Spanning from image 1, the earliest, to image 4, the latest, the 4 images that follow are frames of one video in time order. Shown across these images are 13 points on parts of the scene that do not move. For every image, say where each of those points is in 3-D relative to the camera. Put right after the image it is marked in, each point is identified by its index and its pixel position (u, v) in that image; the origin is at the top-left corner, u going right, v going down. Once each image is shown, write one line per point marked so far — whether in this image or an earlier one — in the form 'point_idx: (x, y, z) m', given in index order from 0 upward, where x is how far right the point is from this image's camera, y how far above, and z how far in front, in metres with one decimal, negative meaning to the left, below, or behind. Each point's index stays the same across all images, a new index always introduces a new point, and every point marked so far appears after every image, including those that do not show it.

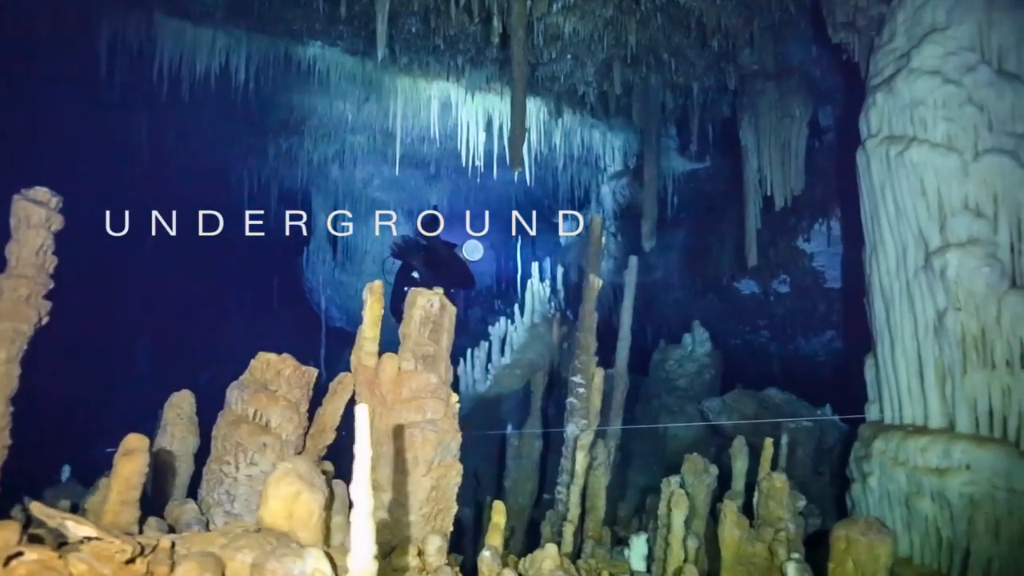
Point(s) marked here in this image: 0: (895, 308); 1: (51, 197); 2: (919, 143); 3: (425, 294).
0: (+3.7, -0.2, +7.6) m
1: (-2.8, +0.6, +4.9) m
2: (+3.7, +1.3, +7.2) m
3: (-0.6, 0.0, +5.6) m
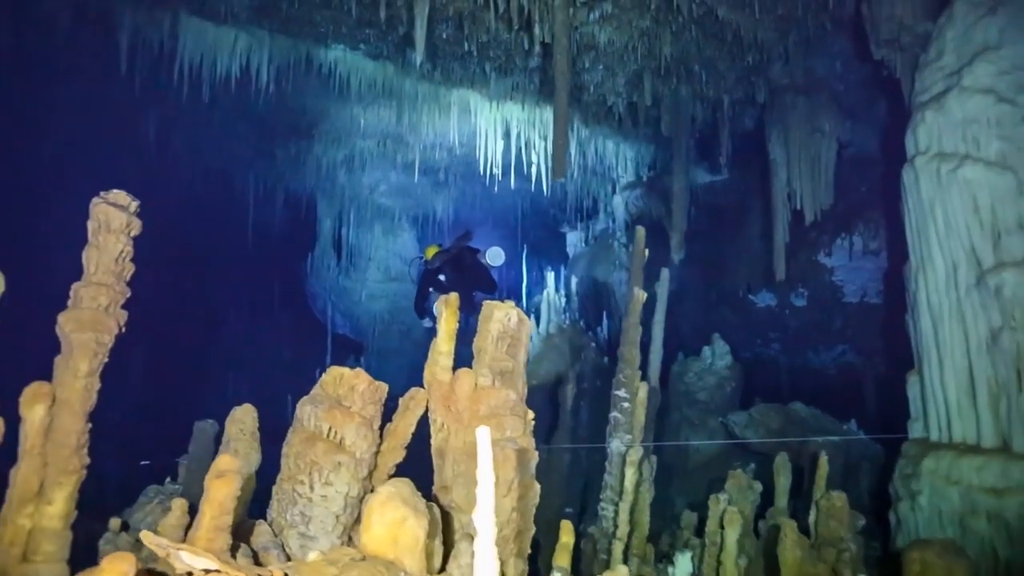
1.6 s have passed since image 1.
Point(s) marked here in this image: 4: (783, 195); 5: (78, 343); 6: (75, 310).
0: (+4.2, -0.4, +7.6) m
1: (-2.2, +0.5, +4.7) m
2: (+4.2, +1.2, +7.2) m
3: (-0.1, -0.1, +5.4) m
4: (+3.7, +1.3, +10.5) m
5: (-2.4, -0.3, +4.2) m
6: (-2.4, -0.1, +4.3) m
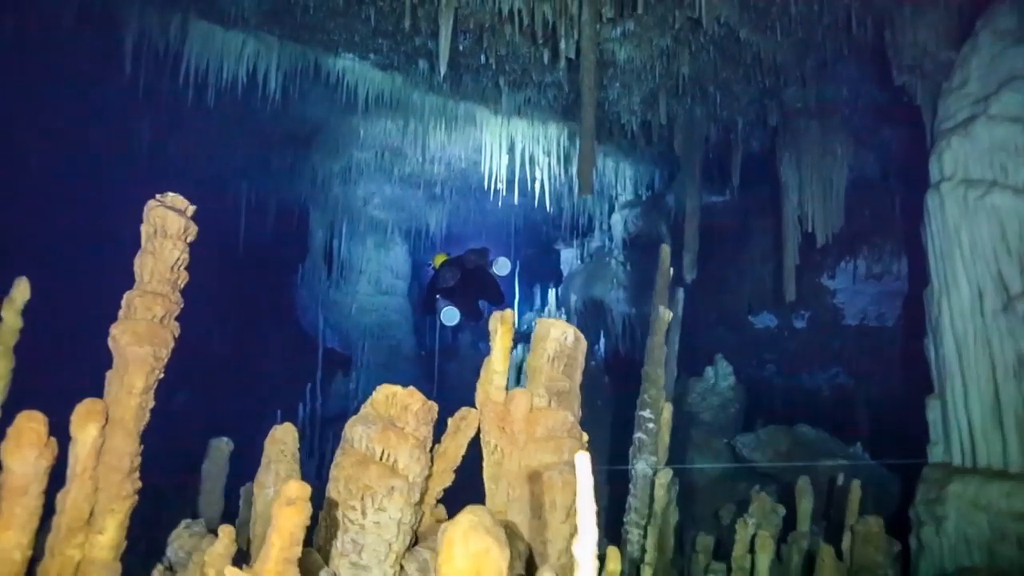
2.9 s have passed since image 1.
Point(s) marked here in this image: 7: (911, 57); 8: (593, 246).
0: (+4.4, -0.6, +7.6) m
1: (-1.8, +0.5, +4.4) m
2: (+4.5, +0.9, +7.2) m
3: (+0.3, -0.3, +5.3) m
4: (+3.8, +1.0, +10.6) m
5: (-1.9, -0.3, +3.9) m
6: (-2.0, -0.2, +4.0) m
7: (+4.5, +2.6, +8.7) m
8: (+1.6, +0.8, +15.3) m
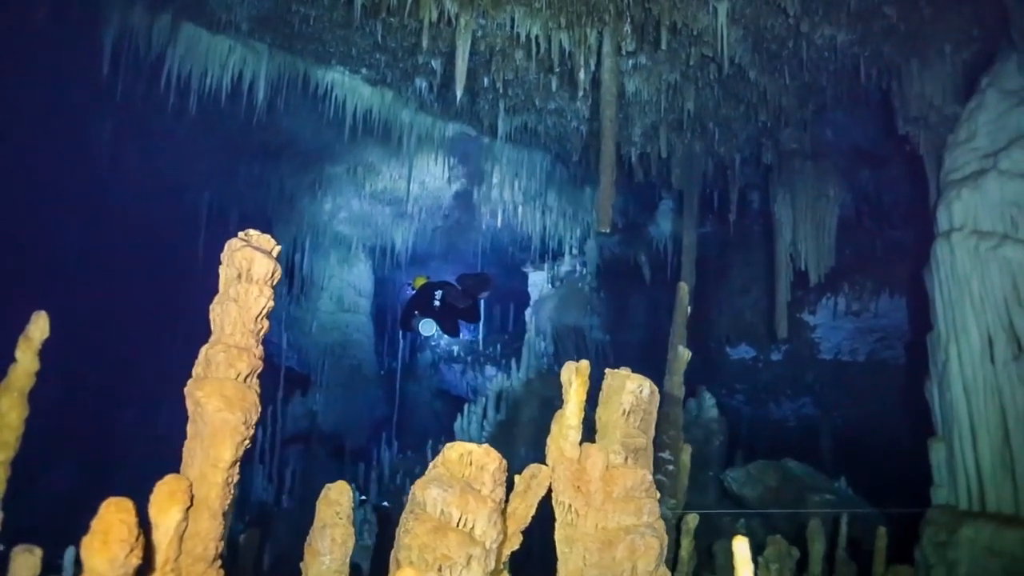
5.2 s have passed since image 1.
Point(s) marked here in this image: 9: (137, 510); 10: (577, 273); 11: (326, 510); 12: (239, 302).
0: (+4.6, -1.1, +7.8) m
1: (-1.2, +0.2, +4.0) m
2: (+4.8, +0.5, +7.4) m
3: (+0.8, -0.6, +5.0) m
4: (+3.8, +0.5, +10.7) m
5: (-1.3, -0.6, +3.4) m
6: (-1.3, -0.4, +3.5) m
7: (+4.6, +2.1, +8.9) m
8: (+1.0, +0.3, +15.2) m
9: (-1.4, -0.8, +3.0) m
10: (+1.3, +0.3, +14.7) m
11: (-1.1, -1.3, +4.7) m
12: (-1.3, -0.1, +3.7) m
